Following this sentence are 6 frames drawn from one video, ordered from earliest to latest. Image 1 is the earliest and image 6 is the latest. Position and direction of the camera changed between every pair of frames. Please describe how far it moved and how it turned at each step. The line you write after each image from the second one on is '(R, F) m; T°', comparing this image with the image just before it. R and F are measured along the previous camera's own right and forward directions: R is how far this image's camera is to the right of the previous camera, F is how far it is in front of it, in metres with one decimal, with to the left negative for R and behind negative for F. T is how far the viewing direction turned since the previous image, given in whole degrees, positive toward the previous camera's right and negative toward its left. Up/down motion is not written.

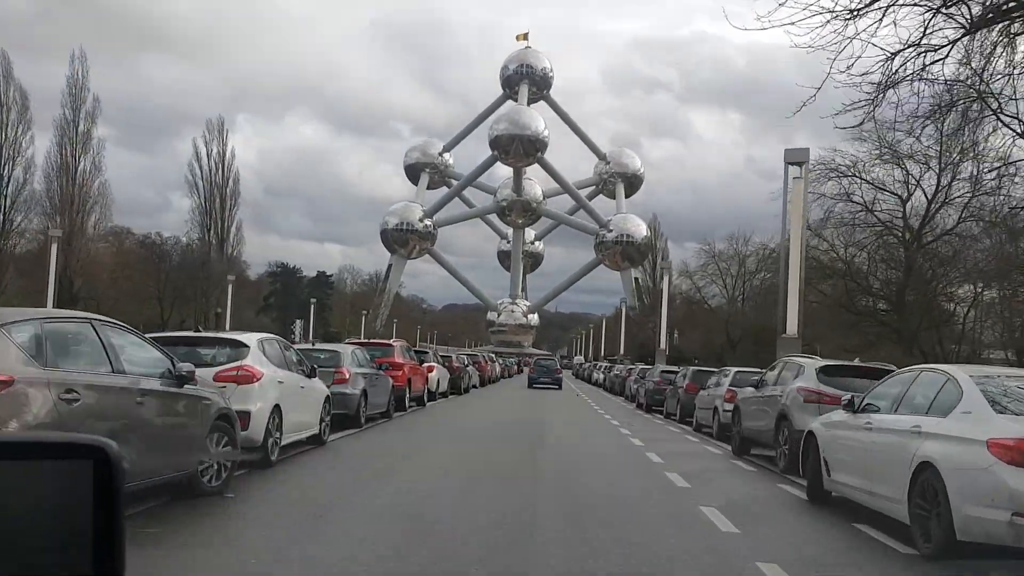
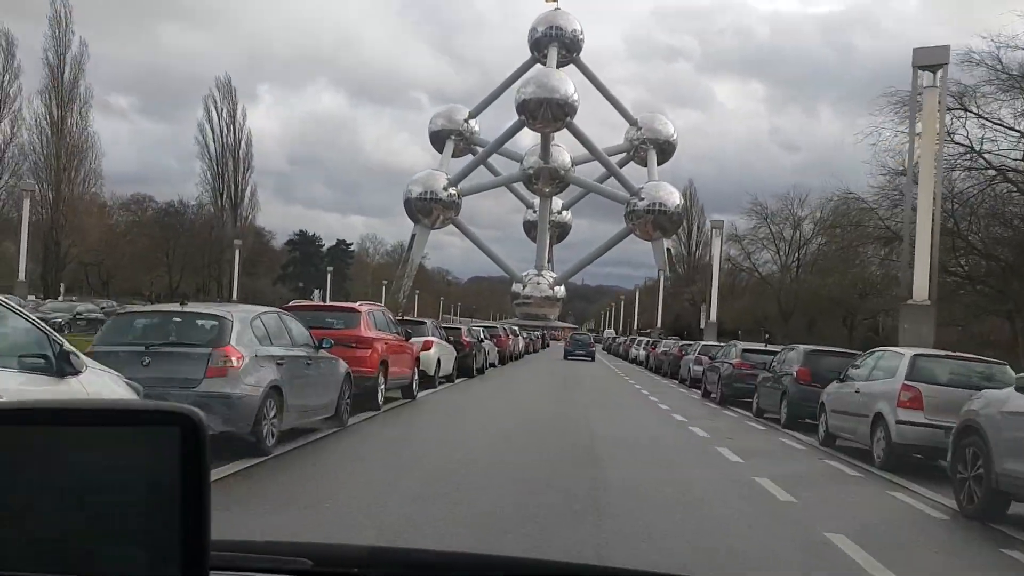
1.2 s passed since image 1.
(0.0, +3.2) m; -2°
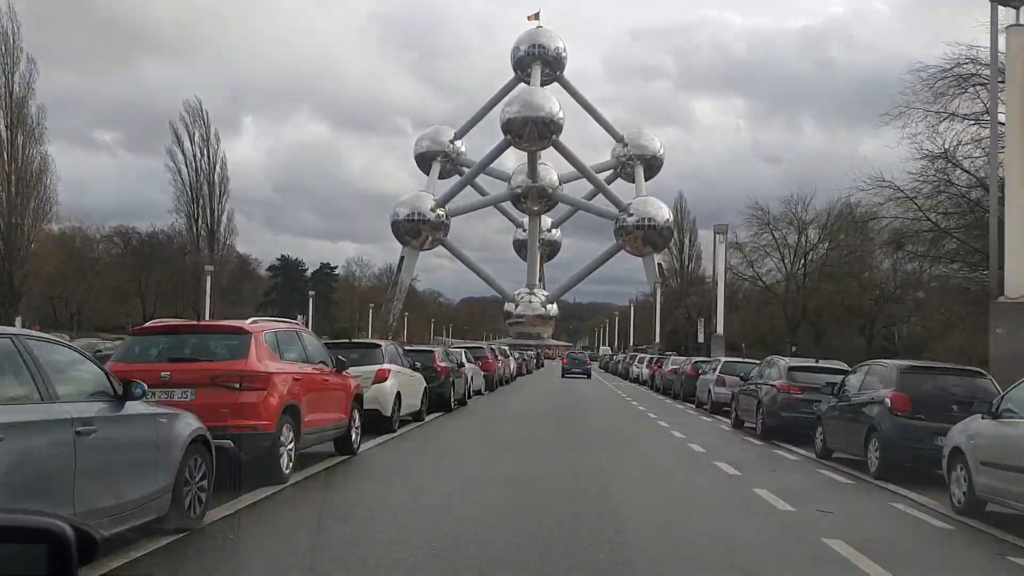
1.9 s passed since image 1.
(+0.1, +2.1) m; +1°
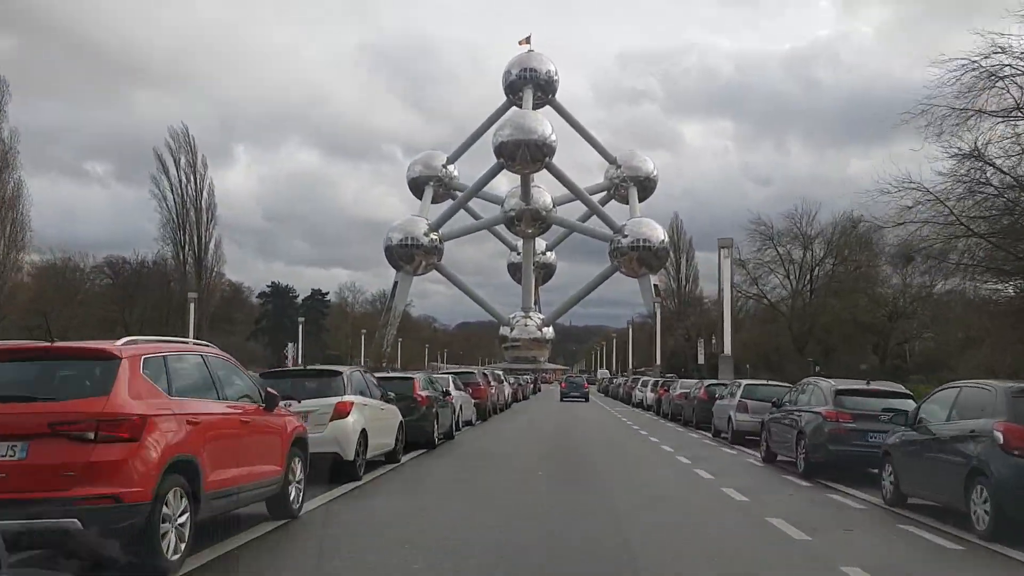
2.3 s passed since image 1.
(0.0, +1.2) m; 0°
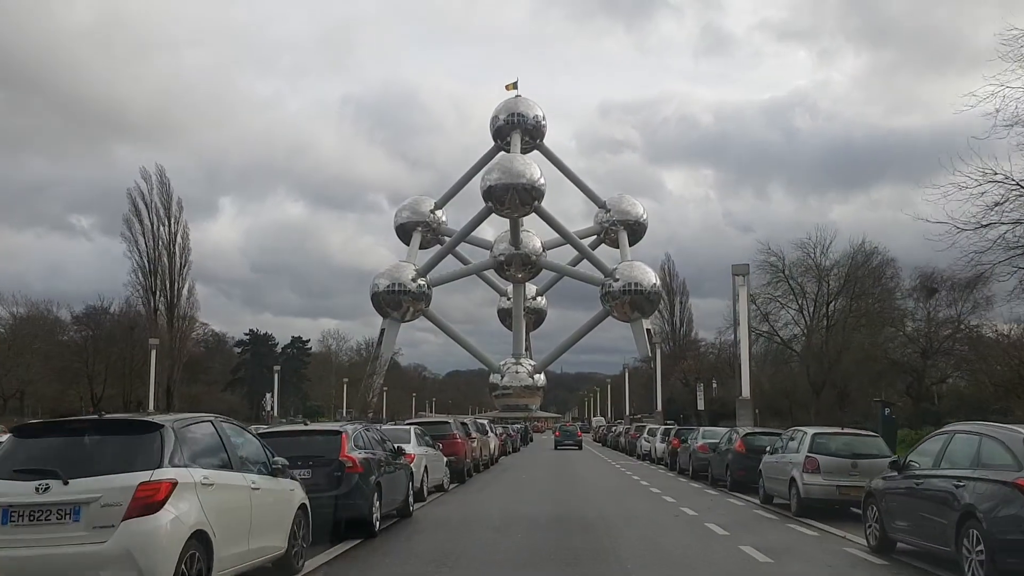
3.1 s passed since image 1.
(+0.1, +2.5) m; +1°
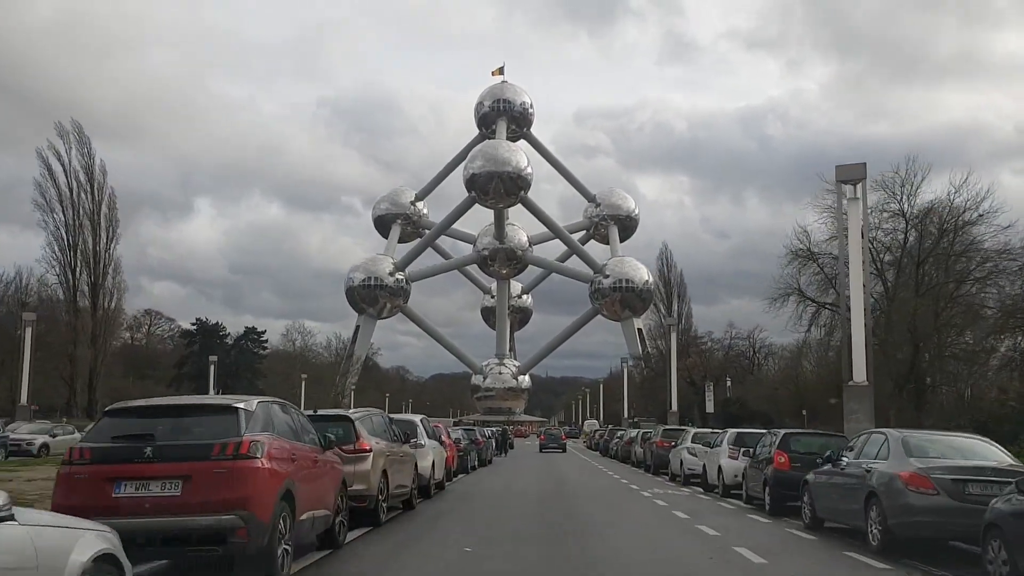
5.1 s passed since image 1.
(+0.3, +7.0) m; +1°
